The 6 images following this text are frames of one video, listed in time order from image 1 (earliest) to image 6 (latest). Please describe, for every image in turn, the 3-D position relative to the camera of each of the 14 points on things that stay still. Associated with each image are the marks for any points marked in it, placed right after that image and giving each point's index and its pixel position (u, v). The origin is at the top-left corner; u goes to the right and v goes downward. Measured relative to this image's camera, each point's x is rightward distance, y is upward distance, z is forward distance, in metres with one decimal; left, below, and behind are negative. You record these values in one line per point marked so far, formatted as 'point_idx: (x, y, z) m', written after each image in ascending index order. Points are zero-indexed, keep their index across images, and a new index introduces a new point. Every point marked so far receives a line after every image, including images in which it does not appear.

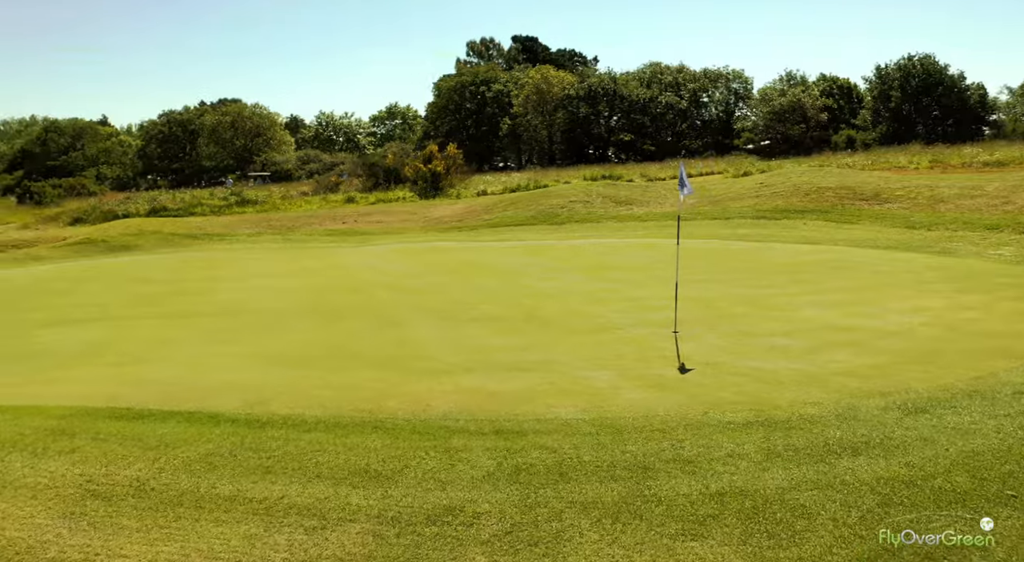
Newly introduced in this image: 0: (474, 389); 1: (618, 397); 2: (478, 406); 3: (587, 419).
0: (-0.5, -1.2, +6.8) m
1: (+1.0, -1.2, +6.4) m
2: (-0.5, -1.3, +6.2) m
3: (+0.6, -1.3, +5.8) m
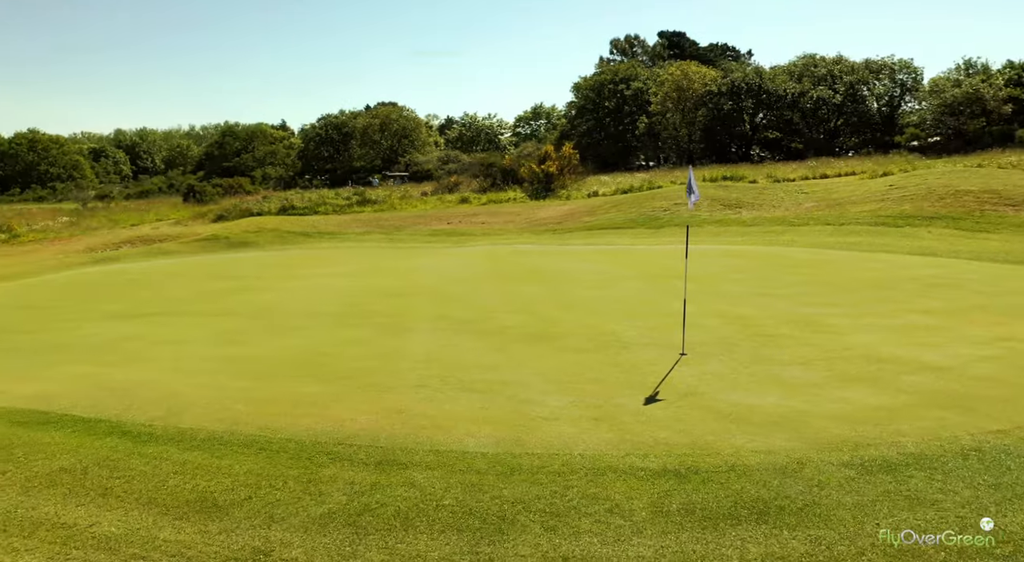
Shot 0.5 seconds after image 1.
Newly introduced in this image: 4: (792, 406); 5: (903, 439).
0: (-1.2, -1.3, +6.4) m
1: (+0.2, -1.4, +5.7) m
2: (-1.3, -1.4, +5.8) m
3: (-0.3, -1.4, +5.2) m
4: (+2.7, -1.2, +6.3) m
5: (+3.2, -1.3, +5.2) m
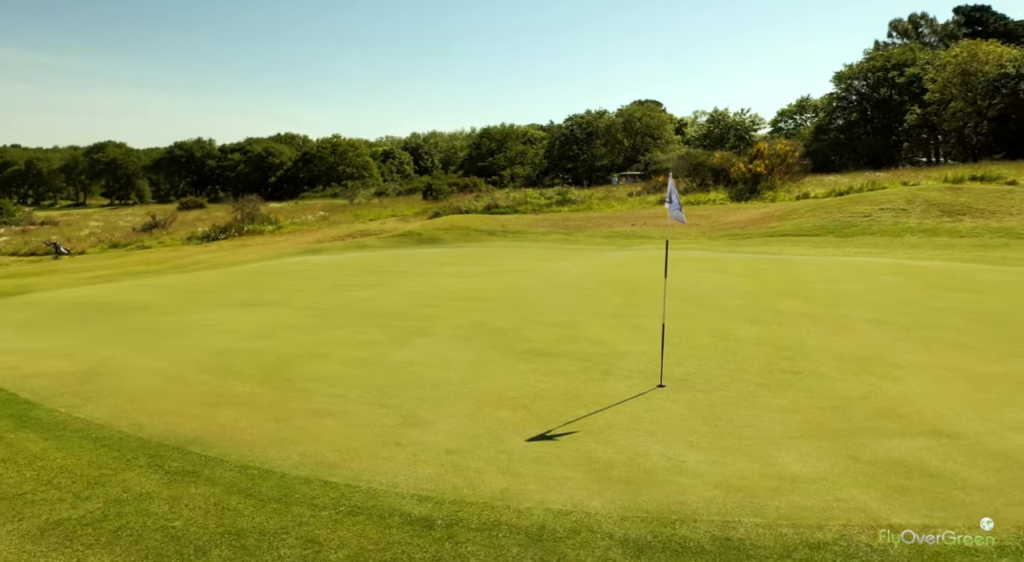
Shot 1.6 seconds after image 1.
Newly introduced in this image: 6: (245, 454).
0: (-2.4, -1.4, +6.4) m
1: (-1.2, -1.5, +5.4) m
2: (-2.6, -1.4, +5.8) m
3: (-1.8, -1.5, +5.0) m
4: (+1.3, -1.5, +5.2) m
5: (+1.5, -1.5, +4.1) m
6: (-2.3, -1.5, +5.5) m
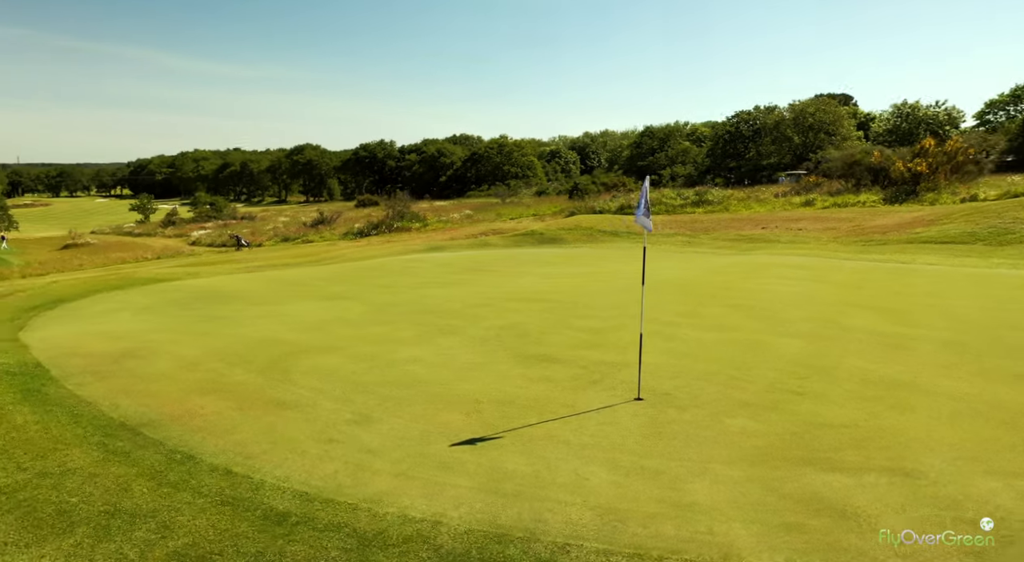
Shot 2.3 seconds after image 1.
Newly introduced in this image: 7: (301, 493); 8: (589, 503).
0: (-2.9, -1.4, +6.8) m
1: (-2.0, -1.5, +5.6) m
2: (-3.3, -1.4, +6.3) m
3: (-2.6, -1.5, +5.3) m
4: (+0.5, -1.5, +5.0) m
5: (+0.5, -1.6, +3.8) m
6: (-3.0, -1.4, +5.9) m
7: (-1.5, -1.5, +4.7) m
8: (+0.6, -1.6, +4.5) m
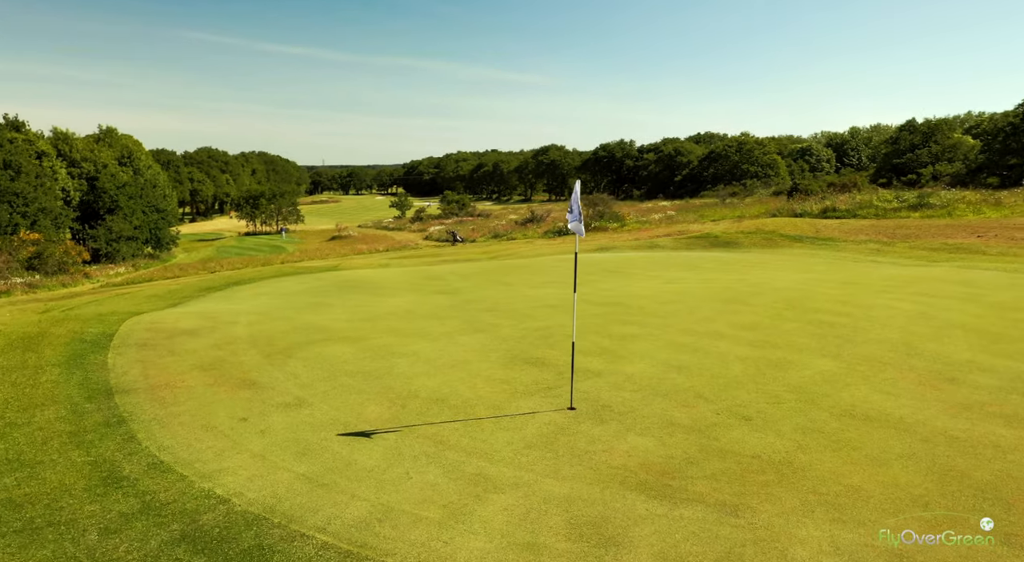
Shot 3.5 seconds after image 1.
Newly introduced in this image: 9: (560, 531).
0: (-3.8, -1.3, +7.8) m
1: (-3.2, -1.4, +6.4) m
2: (-4.2, -1.3, +7.4) m
3: (-3.8, -1.4, +6.2) m
4: (-0.9, -1.6, +5.2) m
5: (-1.2, -1.6, +4.1) m
6: (-4.1, -1.4, +6.9) m
7: (-2.9, -1.5, +5.4) m
8: (-0.9, -1.6, +4.7) m
9: (+0.4, -1.7, +4.3) m
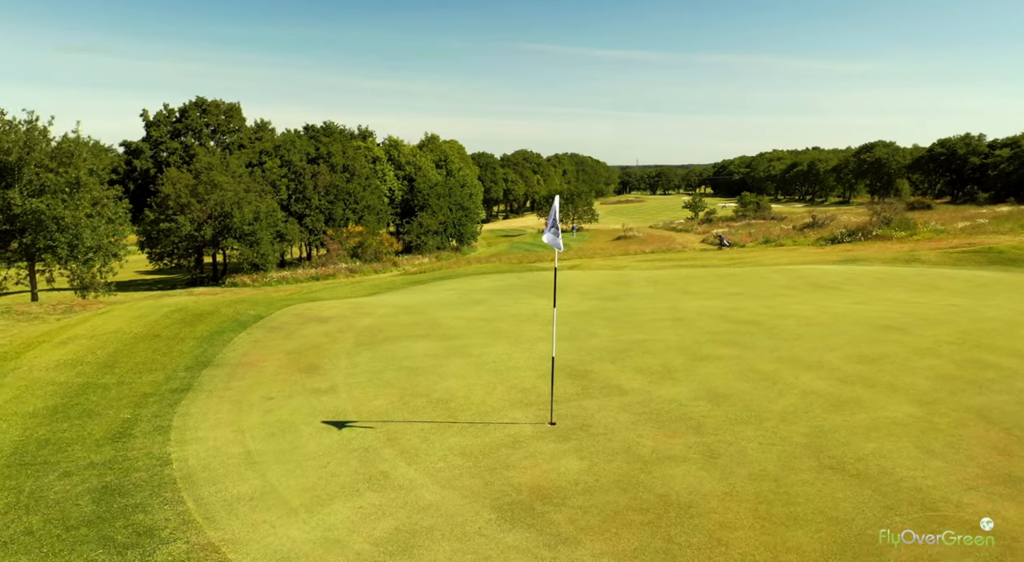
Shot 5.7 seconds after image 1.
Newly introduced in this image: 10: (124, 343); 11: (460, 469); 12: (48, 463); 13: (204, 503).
0: (-3.6, -1.3, +9.4) m
1: (-3.5, -1.4, +7.8) m
2: (-4.1, -1.3, +9.2) m
3: (-4.2, -1.4, +8.0) m
4: (-1.8, -1.7, +6.0) m
5: (-2.5, -1.7, +5.0) m
6: (-4.2, -1.3, +8.6) m
7: (-3.6, -1.5, +6.8) m
8: (-2.0, -1.7, +5.5) m
9: (-0.9, -1.8, +4.7) m
10: (-6.3, -1.0, +10.4) m
11: (-0.4, -1.8, +5.9) m
12: (-4.0, -1.6, +5.8) m
13: (-2.3, -1.7, +5.1) m
